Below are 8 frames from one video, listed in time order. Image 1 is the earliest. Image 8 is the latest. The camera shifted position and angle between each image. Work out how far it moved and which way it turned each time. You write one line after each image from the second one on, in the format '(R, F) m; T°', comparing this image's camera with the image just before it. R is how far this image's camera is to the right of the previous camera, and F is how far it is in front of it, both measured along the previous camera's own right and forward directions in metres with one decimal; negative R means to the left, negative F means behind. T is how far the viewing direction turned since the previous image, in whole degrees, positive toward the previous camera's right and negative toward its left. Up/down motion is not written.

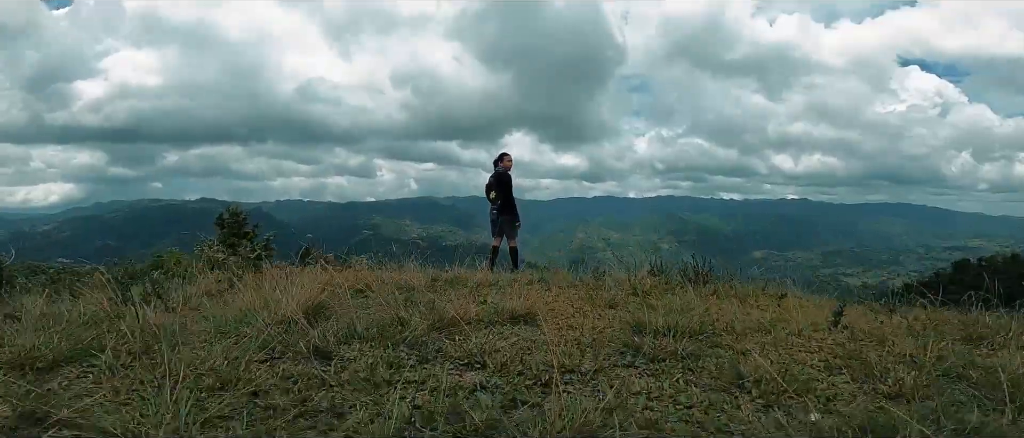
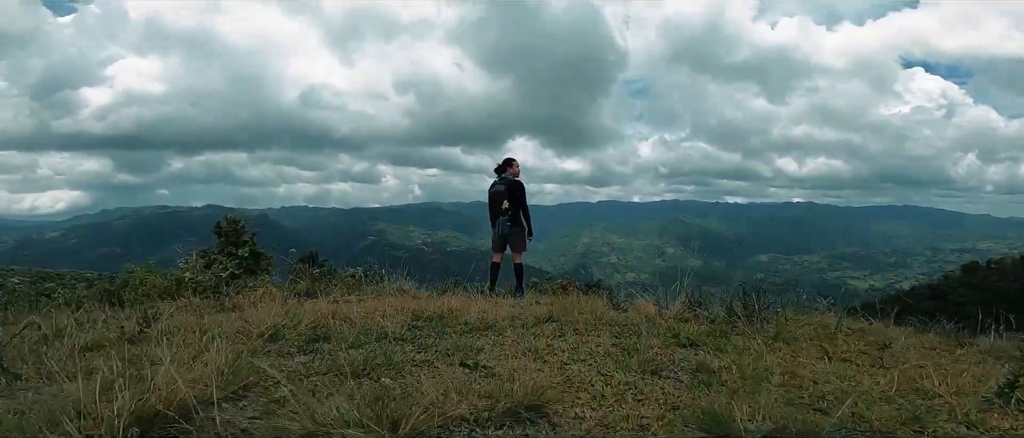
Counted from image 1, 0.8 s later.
(0.0, +0.1) m; 0°
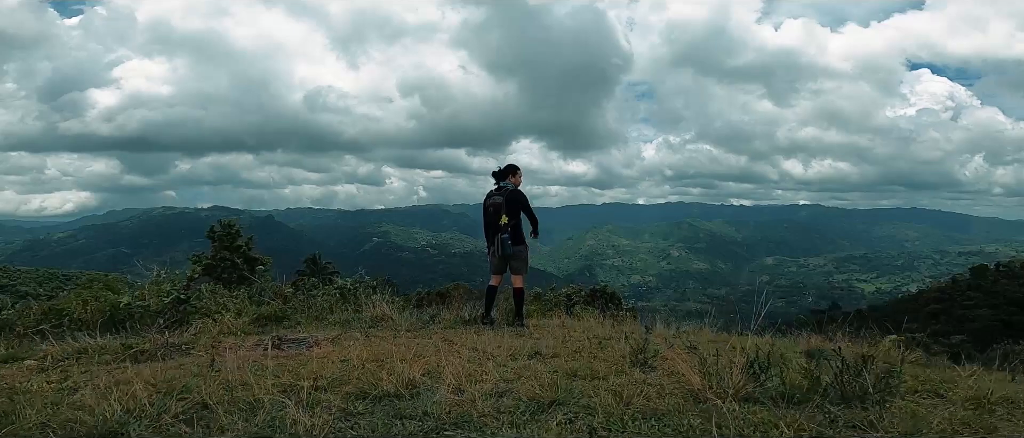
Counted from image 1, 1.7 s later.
(0.0, +0.1) m; 0°
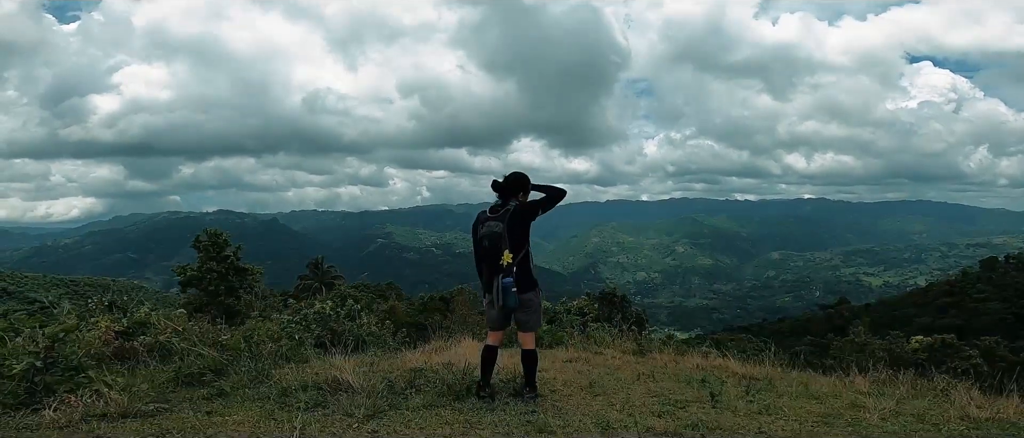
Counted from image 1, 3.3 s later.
(0.0, +0.4) m; 0°
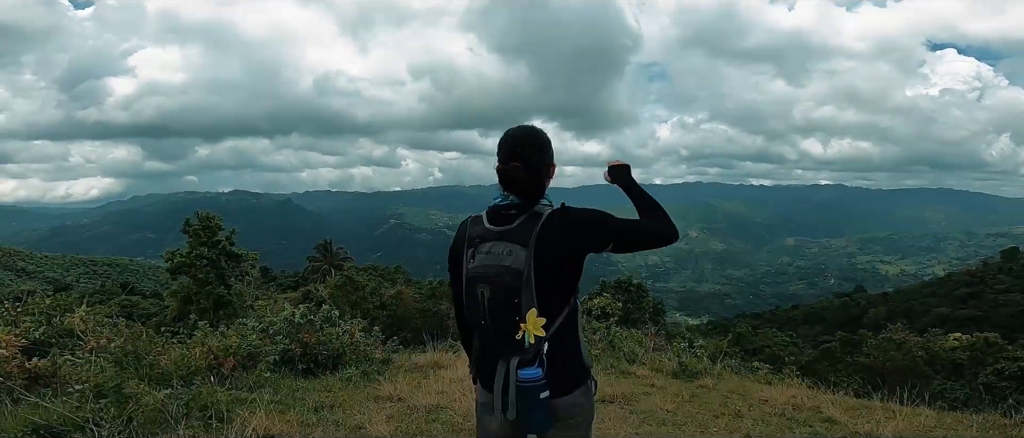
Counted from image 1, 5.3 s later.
(0.0, +0.4) m; -1°
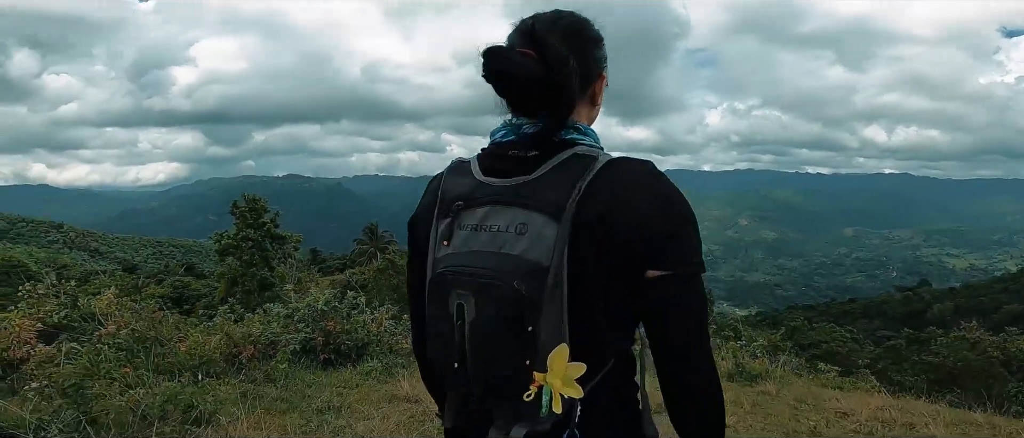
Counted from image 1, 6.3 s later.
(+0.1, +0.7) m; -4°
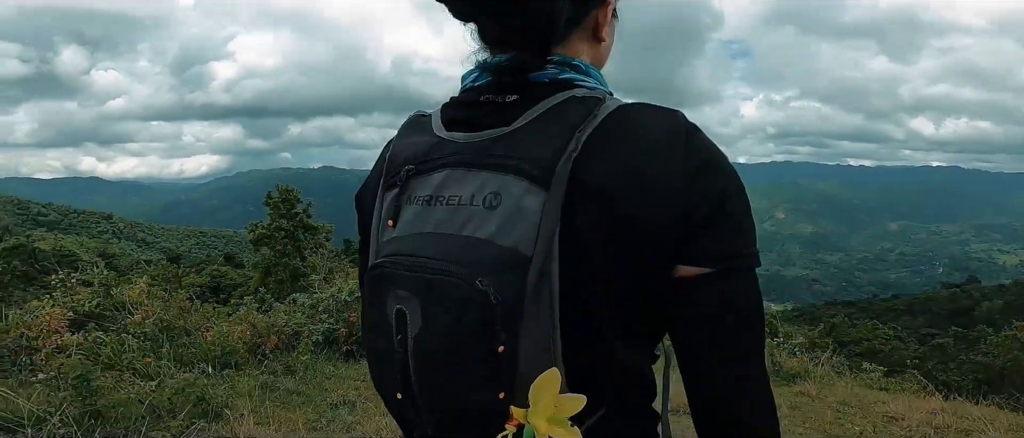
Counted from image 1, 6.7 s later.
(+0.1, +0.2) m; -3°
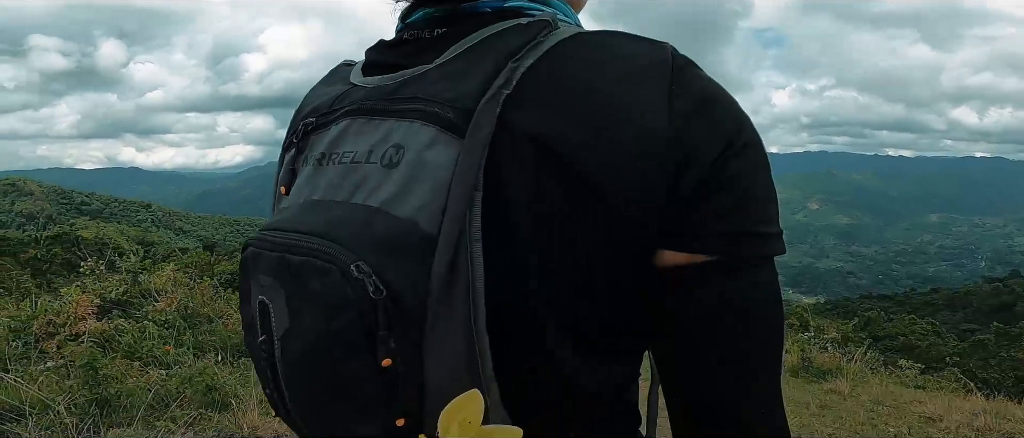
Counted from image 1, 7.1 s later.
(+0.1, +0.1) m; -3°
